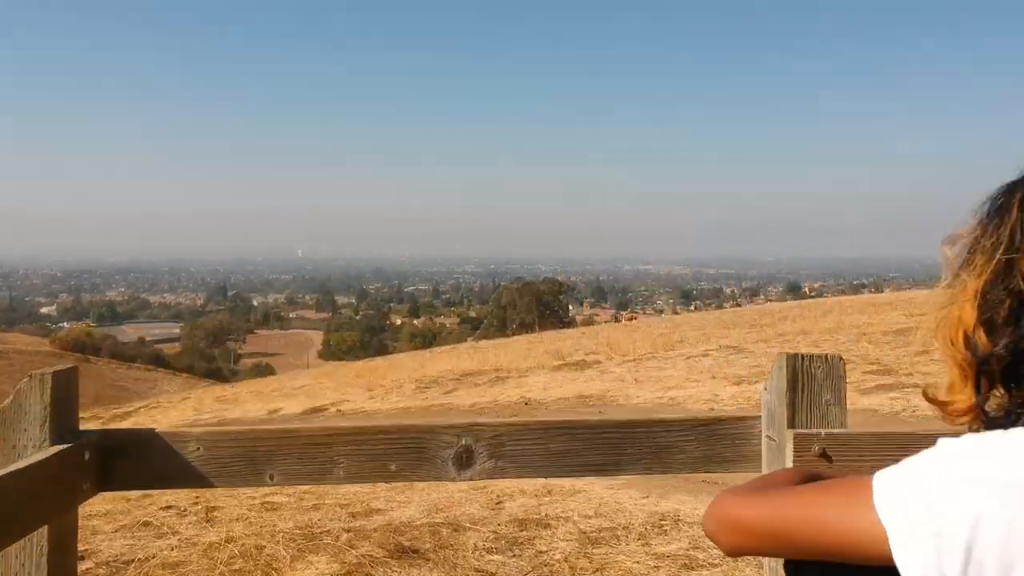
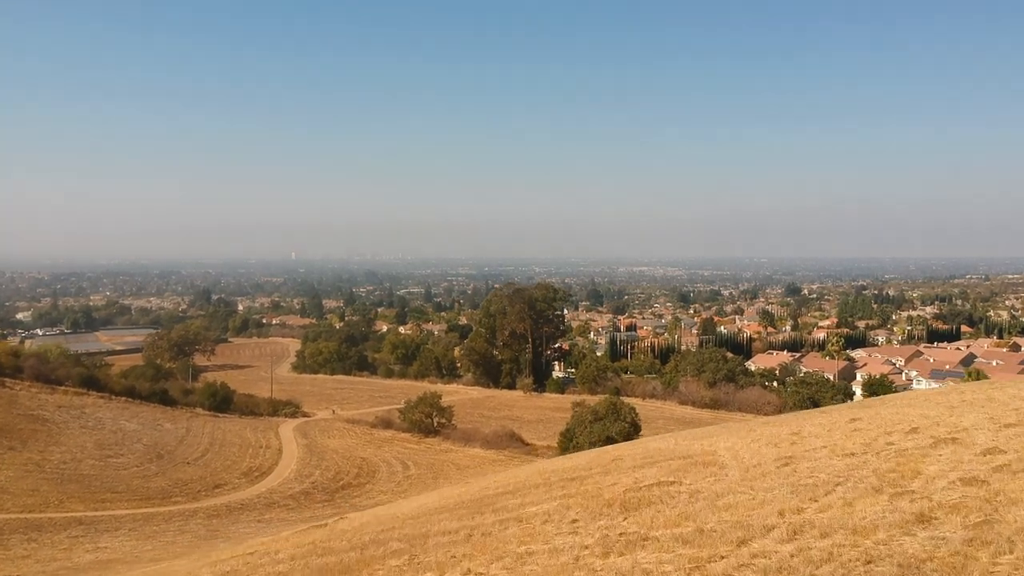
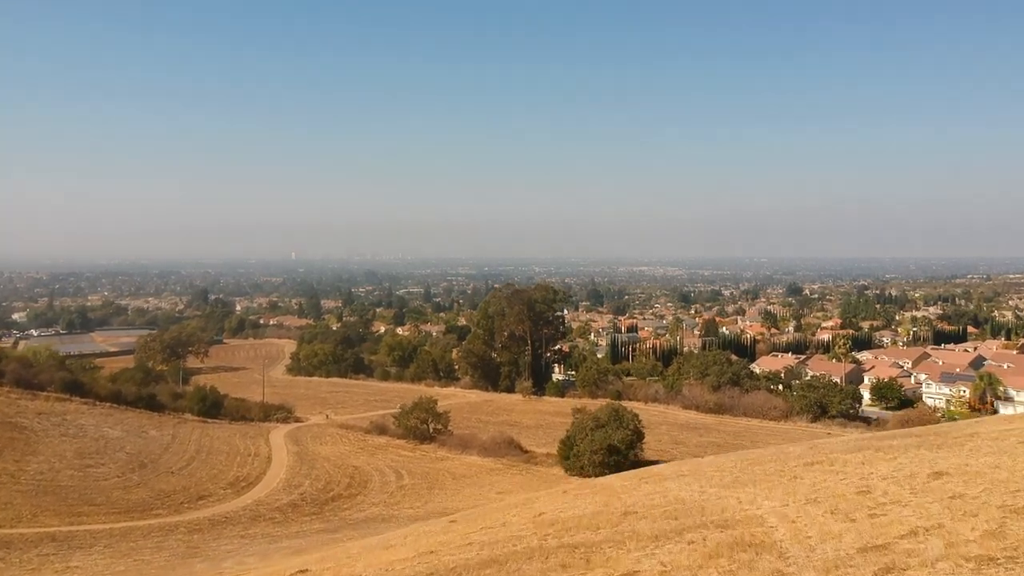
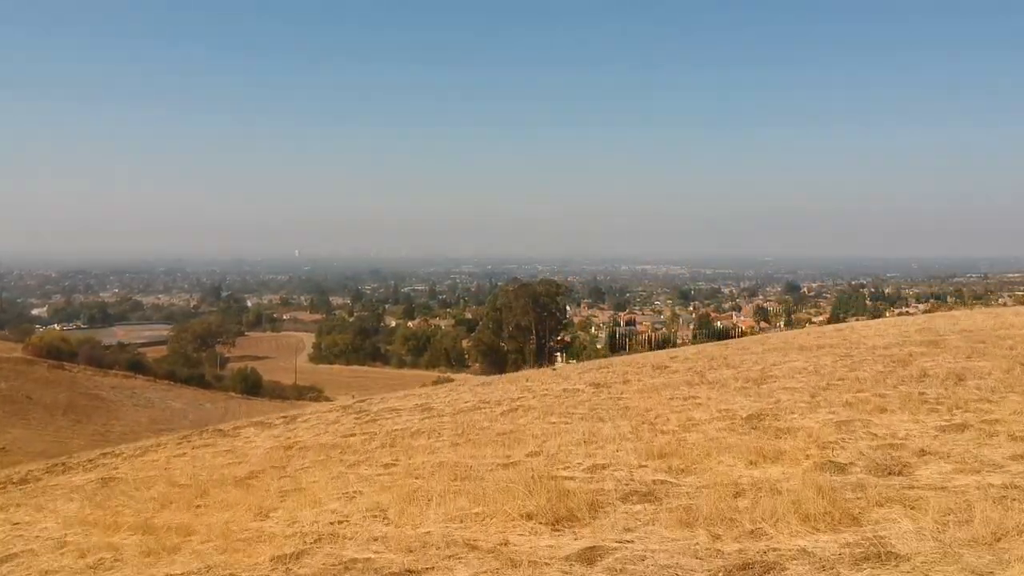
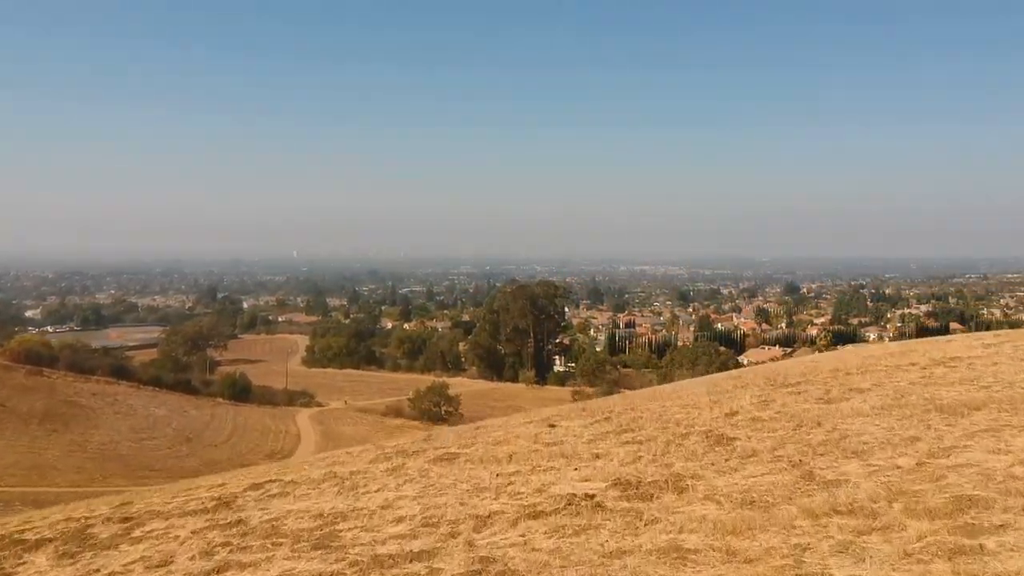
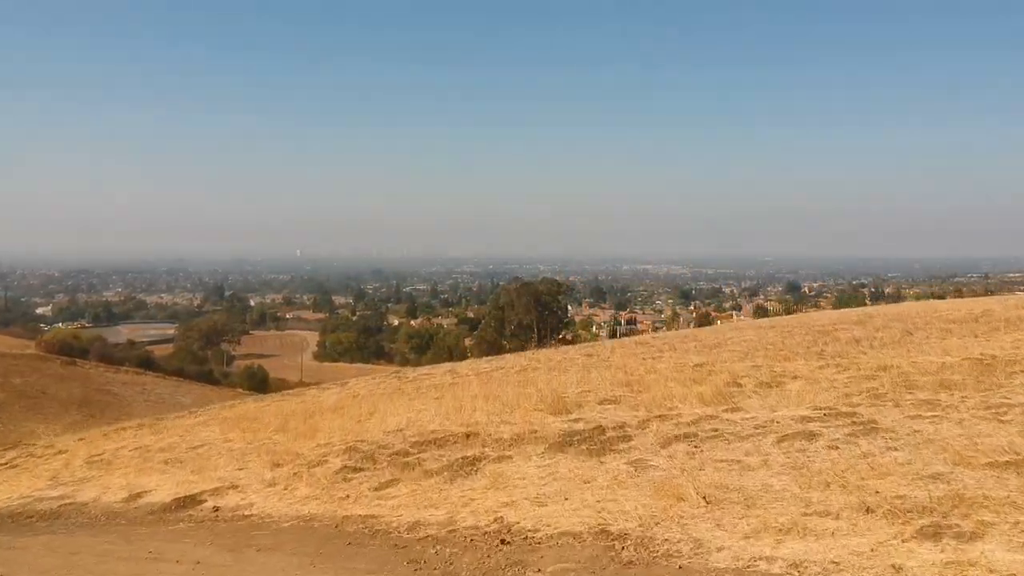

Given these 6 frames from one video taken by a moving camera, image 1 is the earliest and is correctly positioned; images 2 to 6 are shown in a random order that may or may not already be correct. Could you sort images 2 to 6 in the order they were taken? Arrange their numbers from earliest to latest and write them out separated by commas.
6, 4, 5, 2, 3
